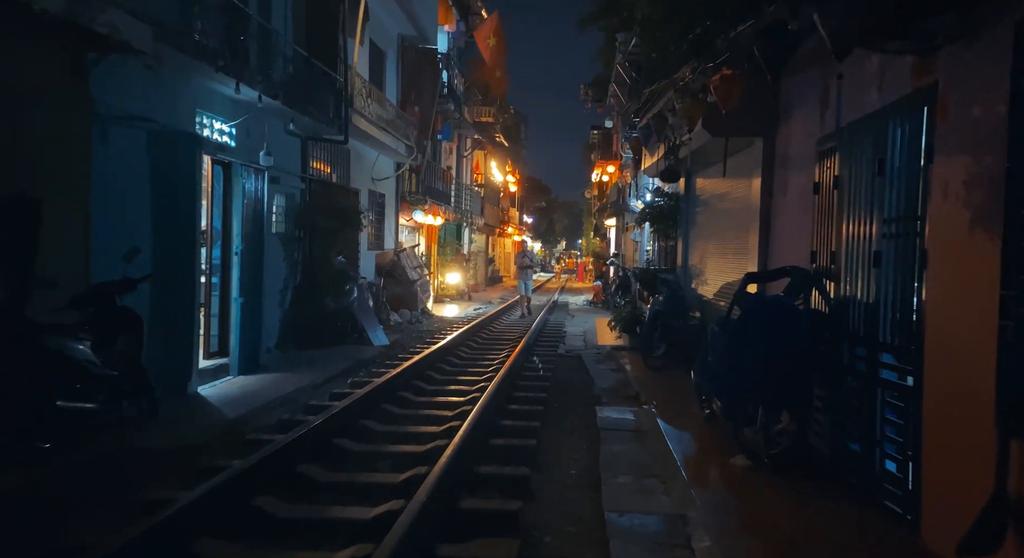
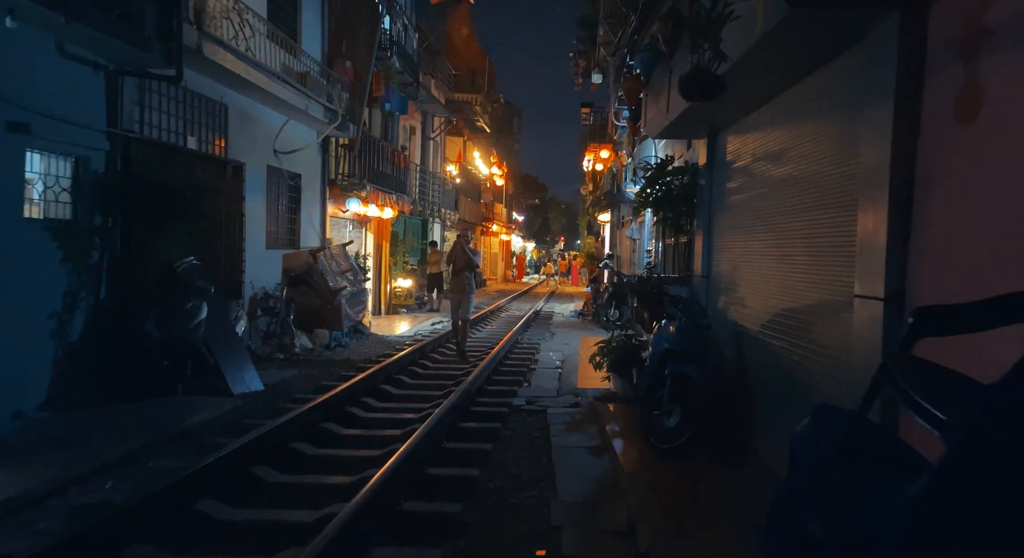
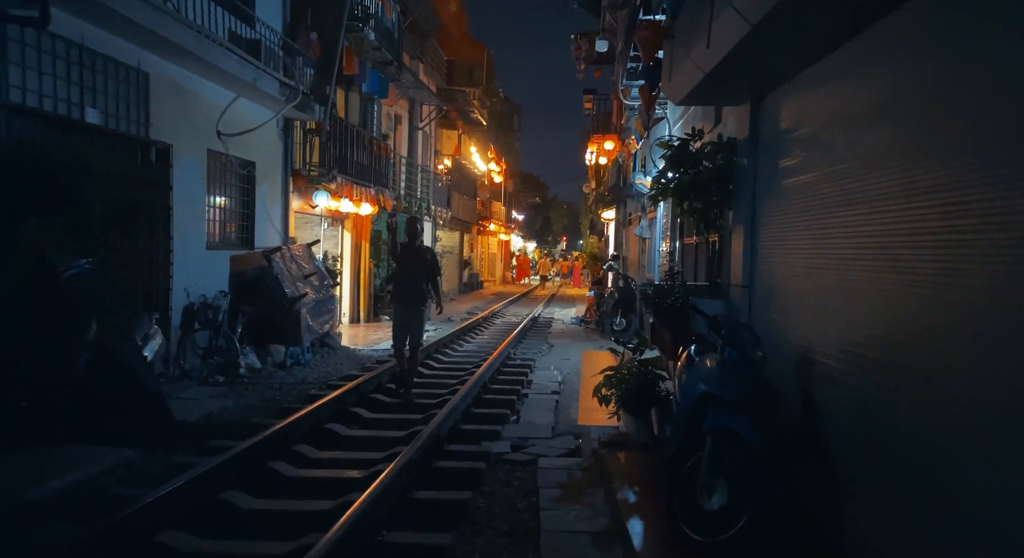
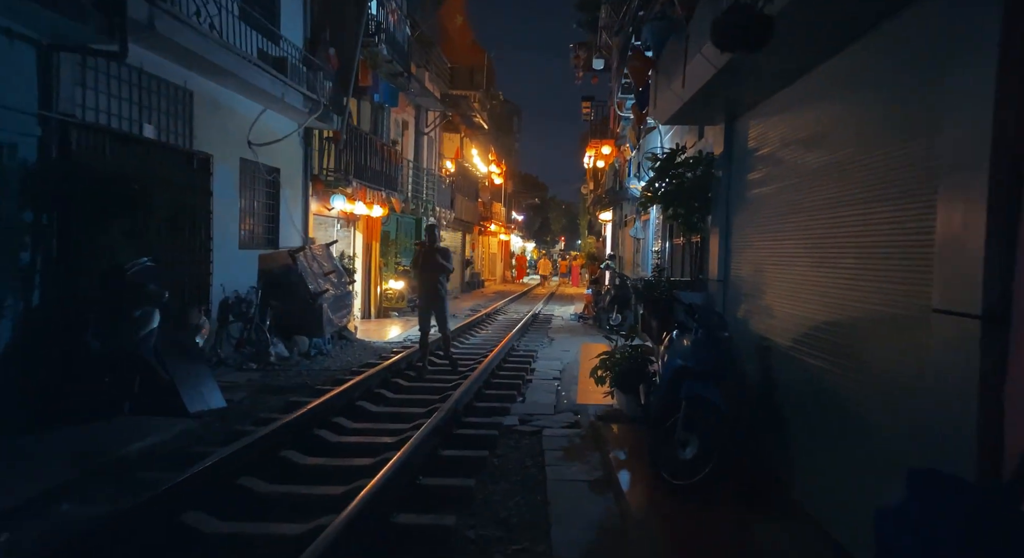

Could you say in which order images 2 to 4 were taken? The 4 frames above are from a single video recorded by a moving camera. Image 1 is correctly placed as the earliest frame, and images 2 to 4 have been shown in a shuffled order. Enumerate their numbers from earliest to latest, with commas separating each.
2, 4, 3
